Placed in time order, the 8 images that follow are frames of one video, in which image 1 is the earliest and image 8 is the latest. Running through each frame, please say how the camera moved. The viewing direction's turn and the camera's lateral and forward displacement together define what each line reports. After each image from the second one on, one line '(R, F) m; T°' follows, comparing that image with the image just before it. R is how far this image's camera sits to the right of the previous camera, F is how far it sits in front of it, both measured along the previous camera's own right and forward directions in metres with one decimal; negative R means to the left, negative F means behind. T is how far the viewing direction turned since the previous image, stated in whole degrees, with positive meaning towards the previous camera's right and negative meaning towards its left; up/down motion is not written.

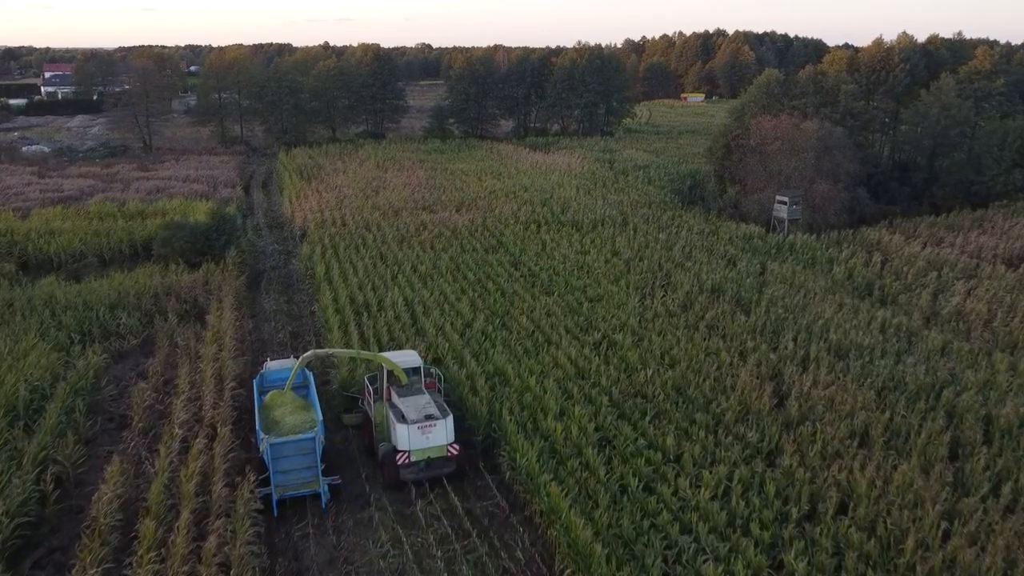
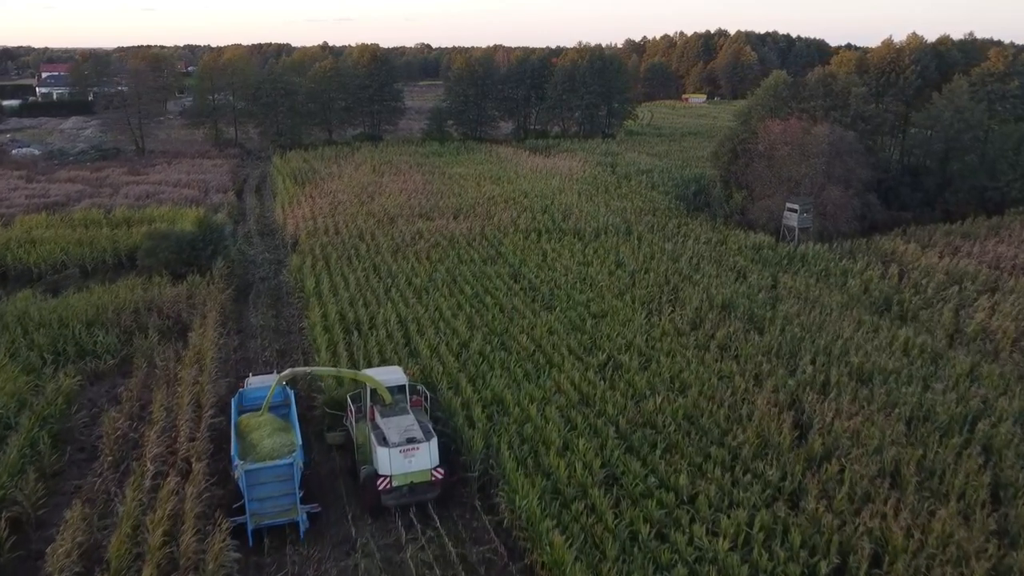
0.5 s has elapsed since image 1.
(0.0, +0.7) m; 0°
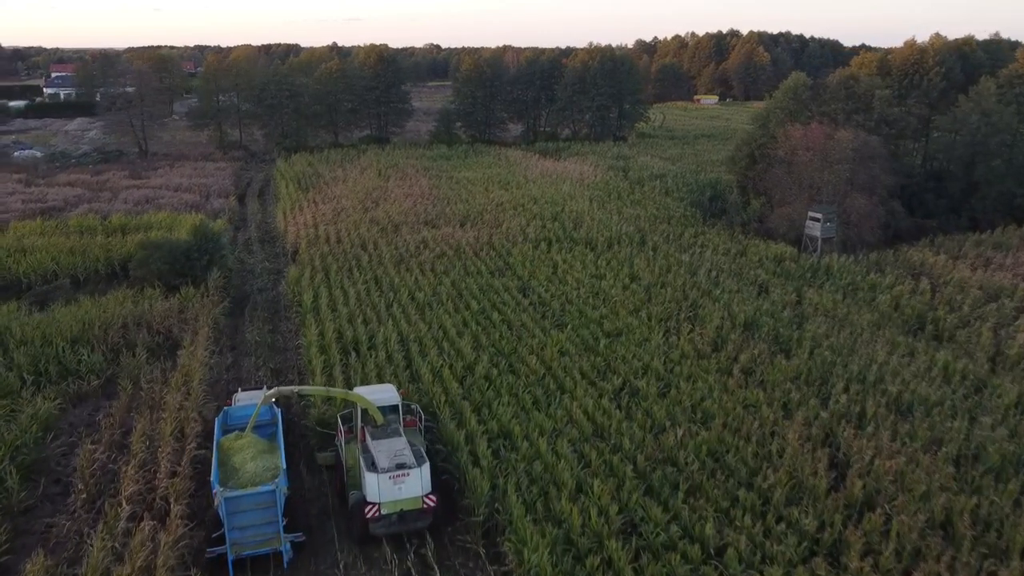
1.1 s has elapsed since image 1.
(0.0, +0.8) m; -1°
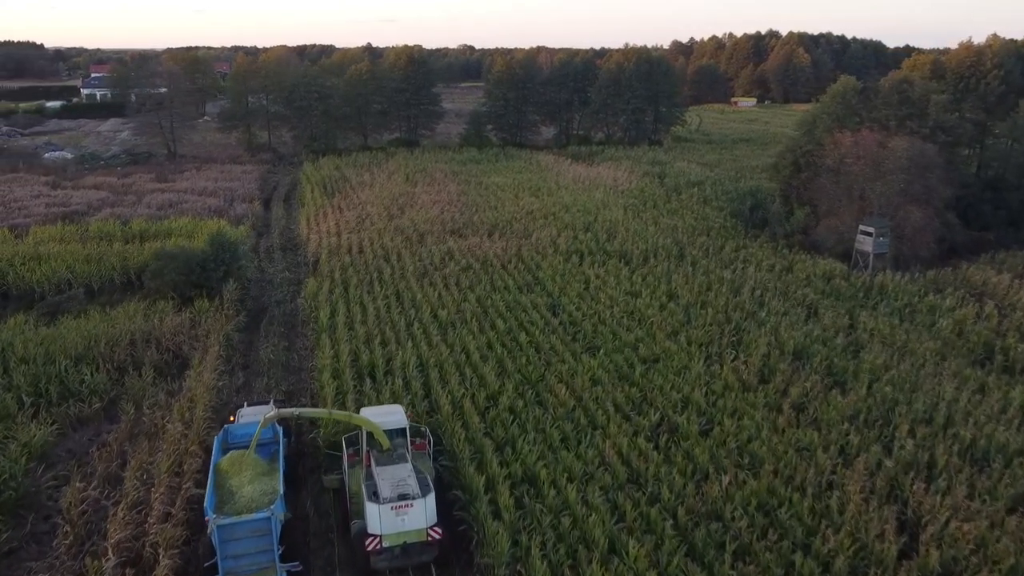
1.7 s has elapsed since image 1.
(0.0, +0.9) m; -2°
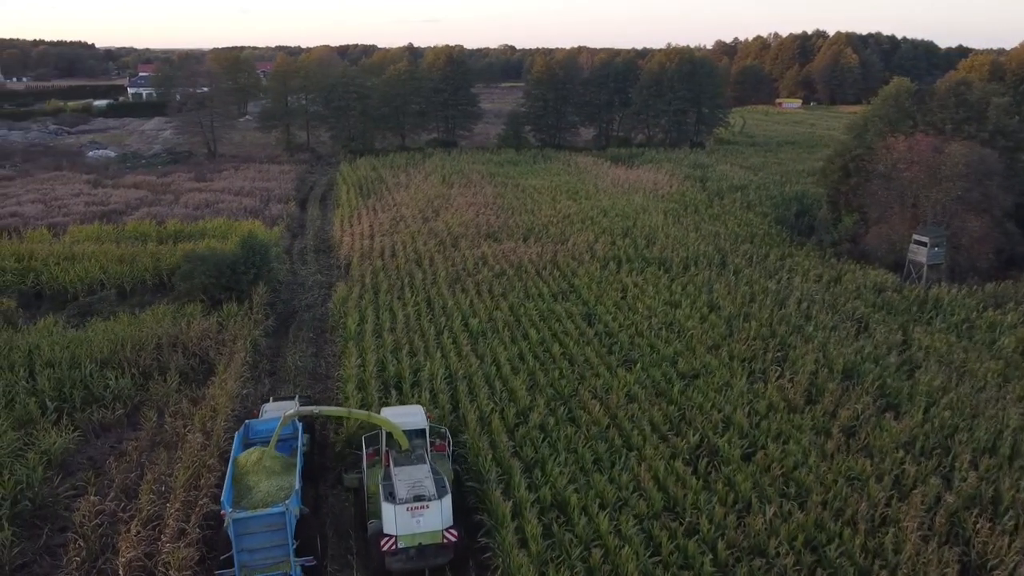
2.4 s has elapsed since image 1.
(+0.1, +0.5) m; -3°
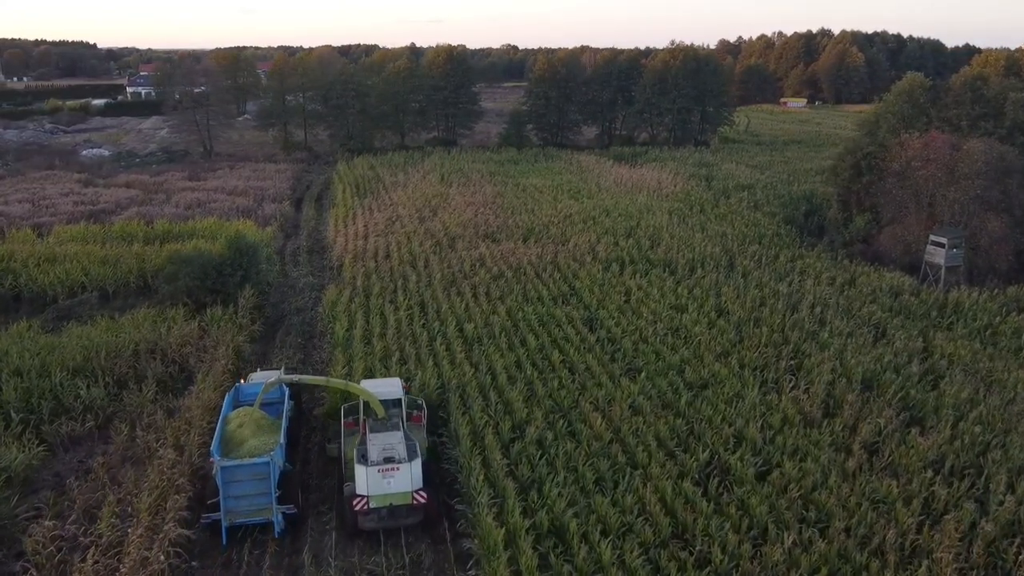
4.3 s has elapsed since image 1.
(+0.1, +0.7) m; 0°
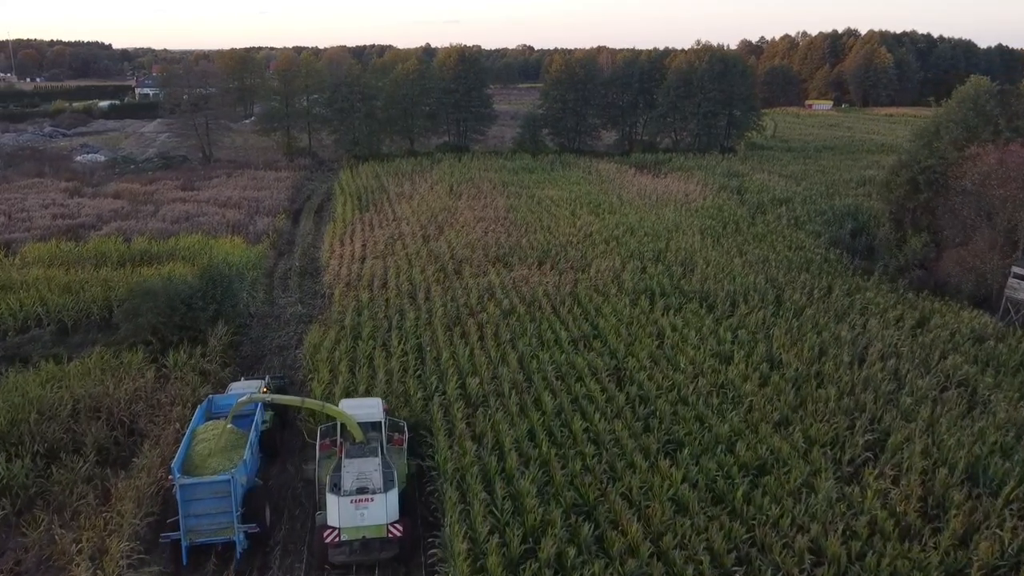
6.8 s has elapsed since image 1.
(0.0, +2.0) m; -1°
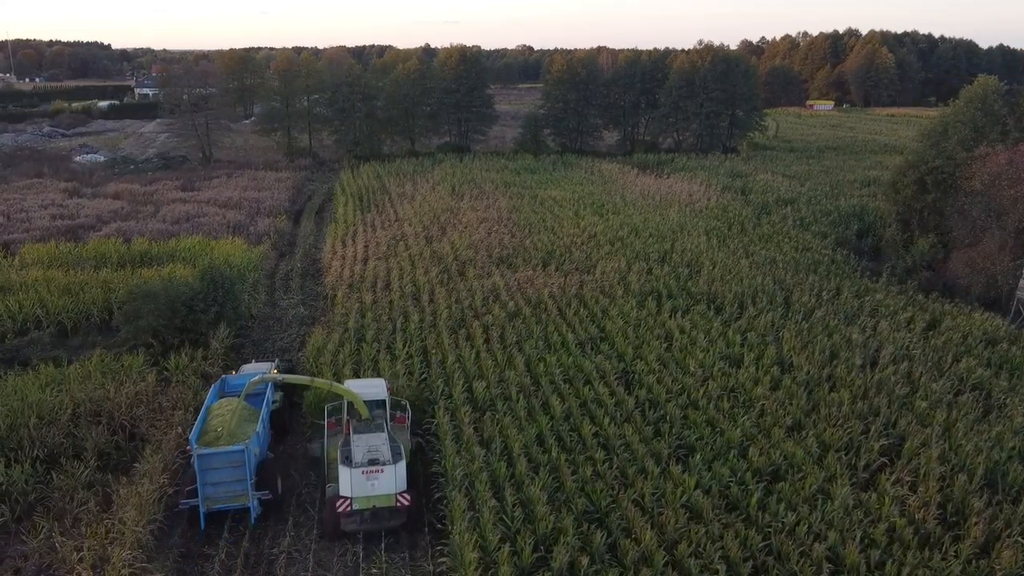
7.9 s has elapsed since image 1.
(-0.1, +0.2) m; 0°
